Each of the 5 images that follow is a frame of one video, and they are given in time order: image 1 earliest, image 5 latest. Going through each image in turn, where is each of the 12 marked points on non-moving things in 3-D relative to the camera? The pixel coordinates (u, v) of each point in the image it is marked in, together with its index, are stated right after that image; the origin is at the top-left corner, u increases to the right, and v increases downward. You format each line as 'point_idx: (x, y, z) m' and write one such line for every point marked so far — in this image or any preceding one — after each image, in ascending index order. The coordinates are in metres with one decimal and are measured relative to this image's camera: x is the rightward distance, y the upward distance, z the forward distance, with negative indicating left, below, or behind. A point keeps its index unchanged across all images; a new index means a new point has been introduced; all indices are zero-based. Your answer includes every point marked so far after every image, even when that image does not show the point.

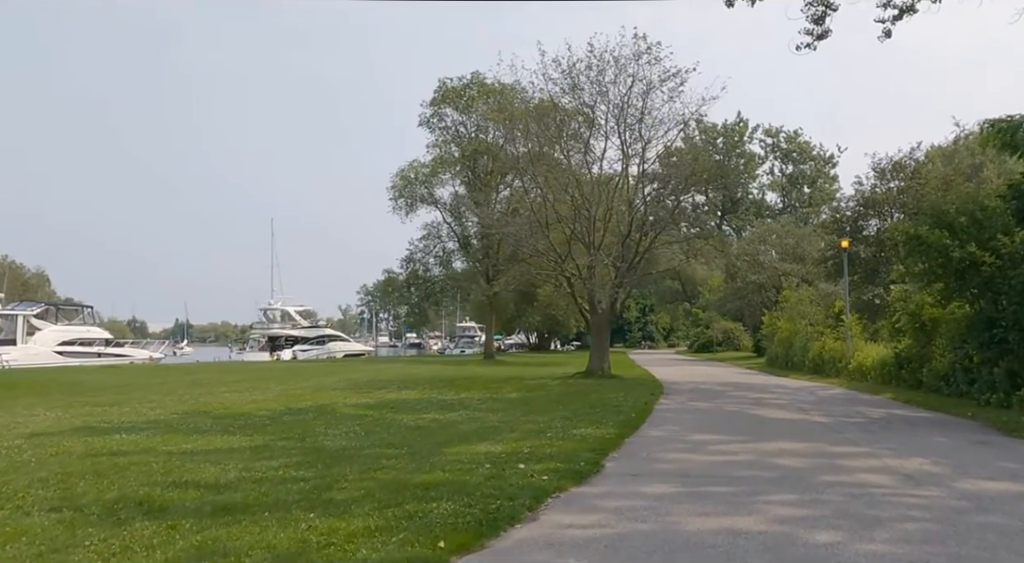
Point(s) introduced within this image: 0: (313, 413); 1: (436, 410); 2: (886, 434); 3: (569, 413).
0: (-4.5, -3.0, +17.9) m
1: (-1.8, -2.9, +18.2) m
2: (+6.2, -2.5, +13.1) m
3: (+1.2, -2.7, +15.9) m
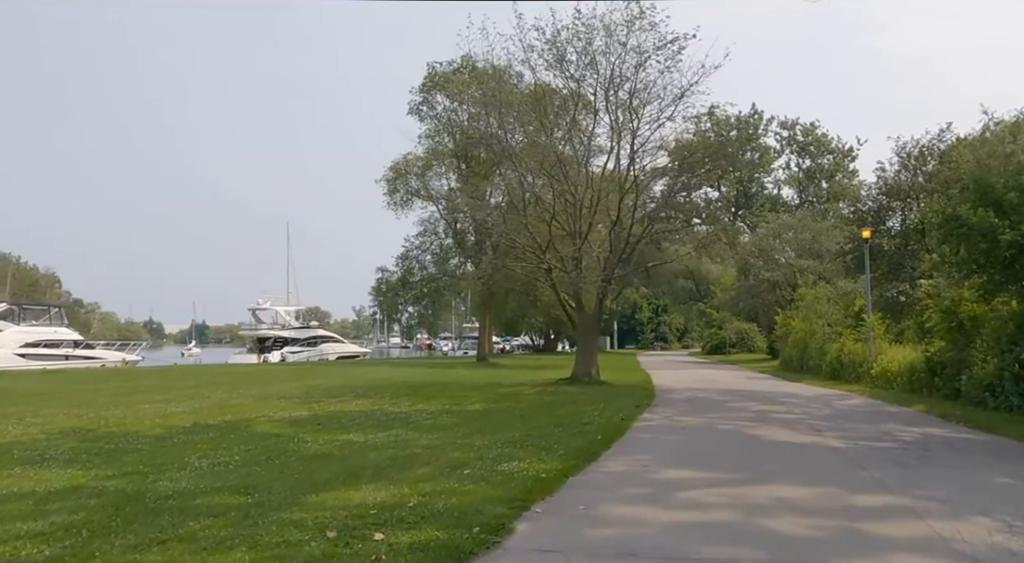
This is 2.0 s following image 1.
0: (-5.5, -2.8, +14.8) m
1: (-2.8, -2.8, +14.9) m
2: (+5.1, -2.3, +9.7) m
3: (+0.1, -2.5, +12.7) m
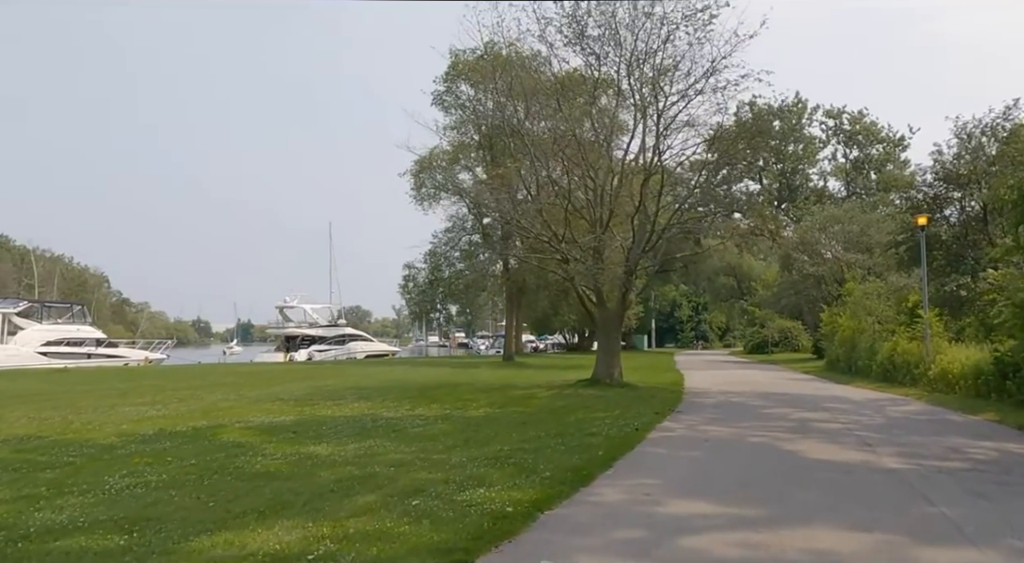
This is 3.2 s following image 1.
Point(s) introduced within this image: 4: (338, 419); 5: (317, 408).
0: (-5.6, -2.7, +13.1) m
1: (-2.8, -2.6, +13.1) m
2: (+4.7, -2.1, +7.5) m
3: (-0.1, -2.3, +10.7) m
4: (-3.6, -2.9, +16.4) m
5: (-4.7, -3.0, +18.9) m
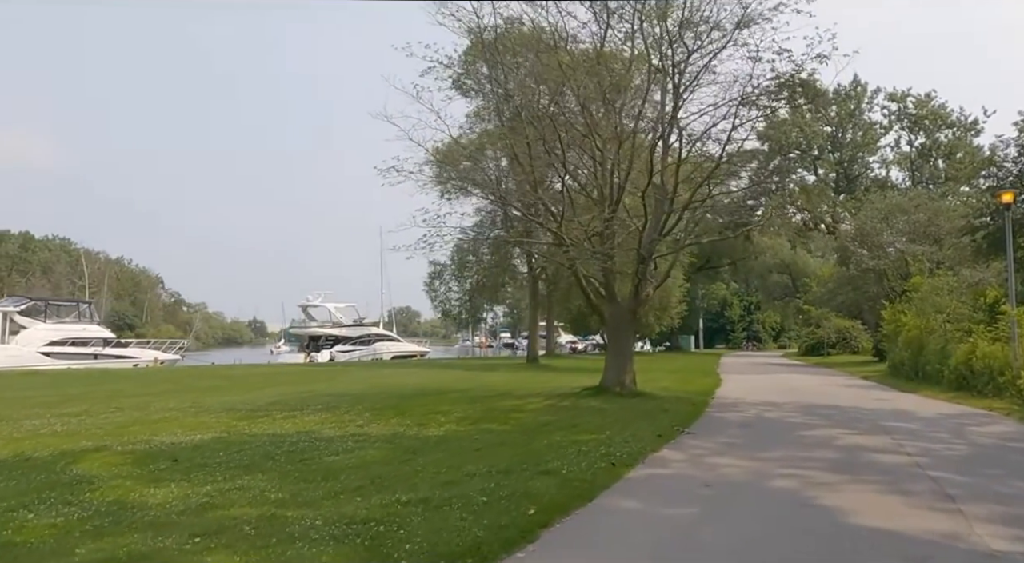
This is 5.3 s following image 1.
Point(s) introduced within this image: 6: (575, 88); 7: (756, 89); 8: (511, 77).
0: (-6.4, -2.4, +10.0) m
1: (-3.6, -2.3, +9.8) m
2: (+3.5, -1.8, +3.7) m
3: (-1.0, -2.0, +7.2) m
4: (-4.1, -2.6, +13.1) m
5: (-5.1, -2.8, +15.7) m
6: (+1.4, +5.0, +19.8) m
7: (+6.2, +5.1, +20.2) m
8: (-0.1, +5.4, +20.3) m
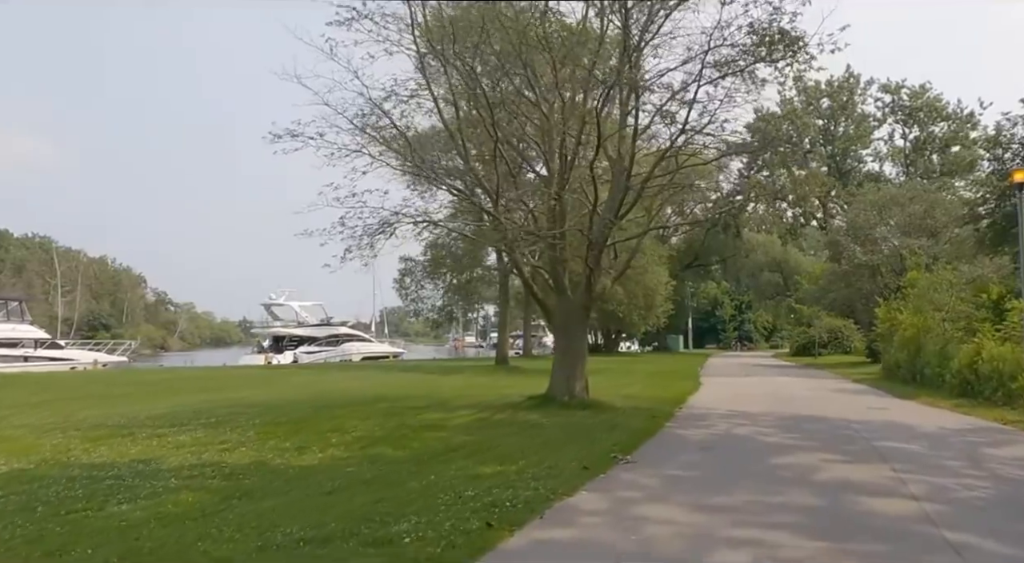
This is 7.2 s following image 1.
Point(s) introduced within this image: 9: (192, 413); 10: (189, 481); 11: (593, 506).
0: (-7.8, -2.2, +7.0) m
1: (-5.0, -2.1, +6.8) m
2: (+2.2, -1.6, +0.7) m
3: (-2.4, -1.8, +4.3) m
4: (-5.6, -2.4, +10.1) m
5: (-6.5, -2.6, +12.7) m
6: (0.0, +5.2, +16.9) m
7: (+4.7, +5.3, +17.3) m
8: (-1.6, +5.6, +17.3) m
9: (-6.9, -2.9, +17.5) m
10: (-3.7, -2.3, +9.3) m
11: (+0.8, -2.1, +7.2) m
